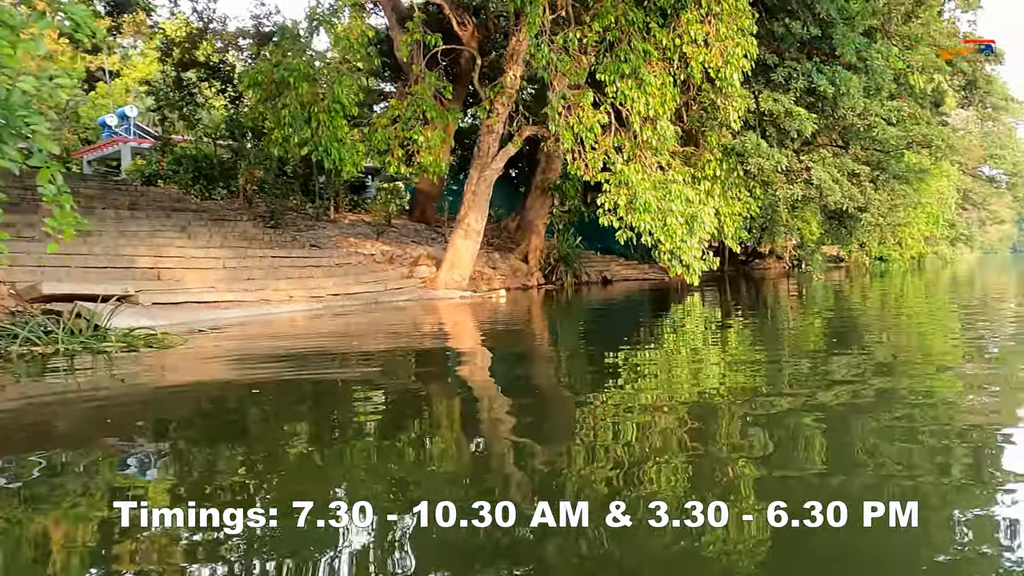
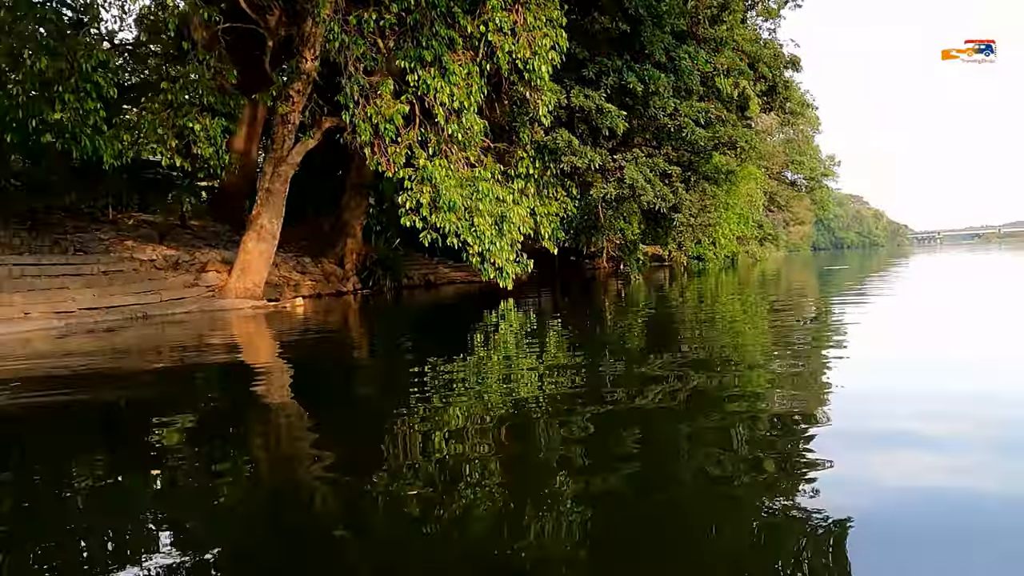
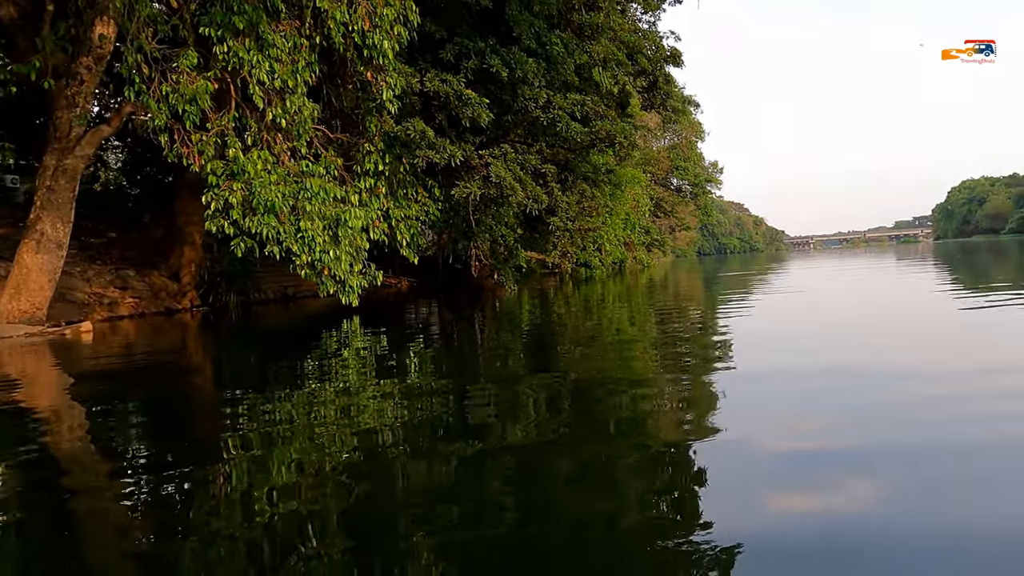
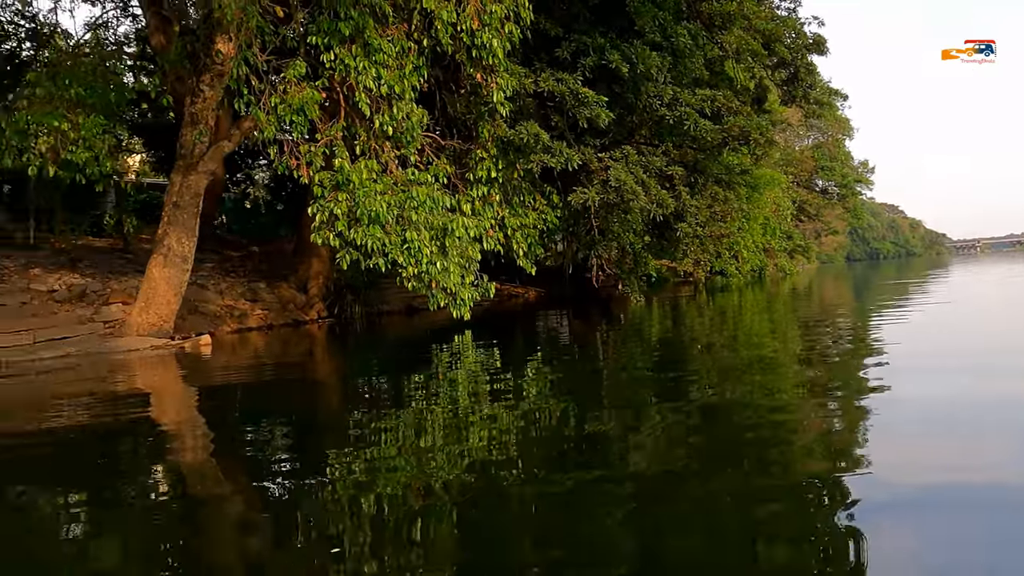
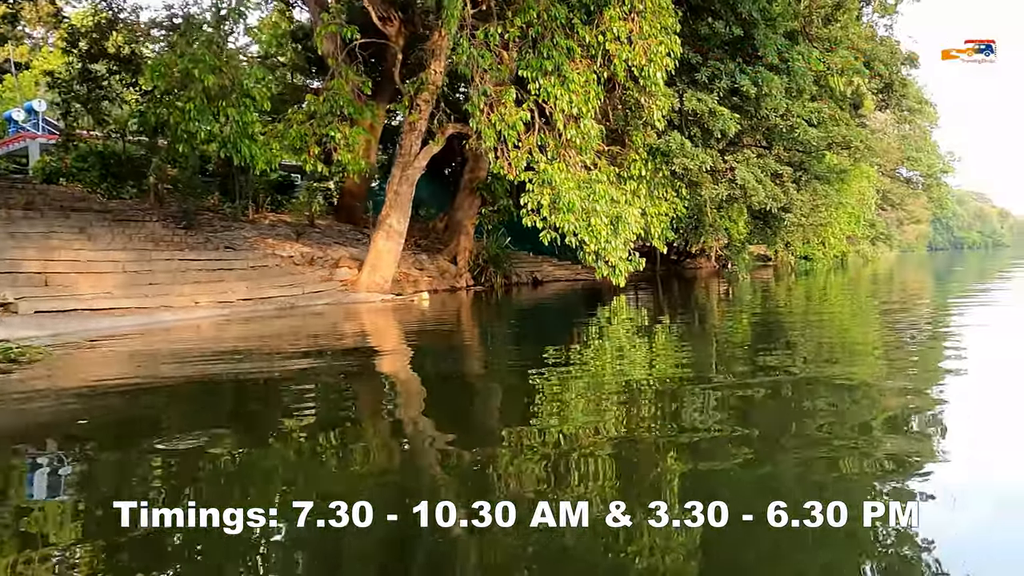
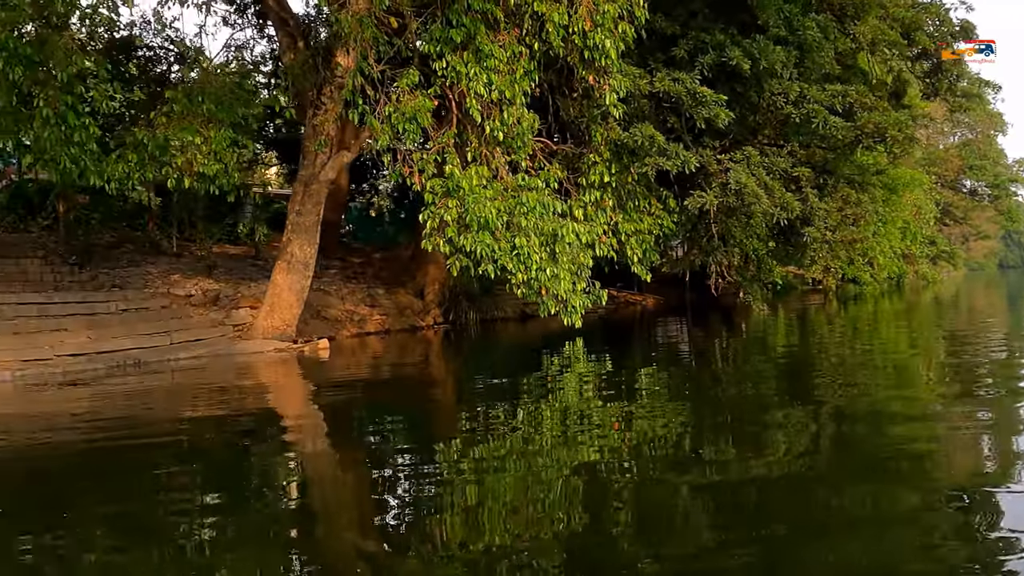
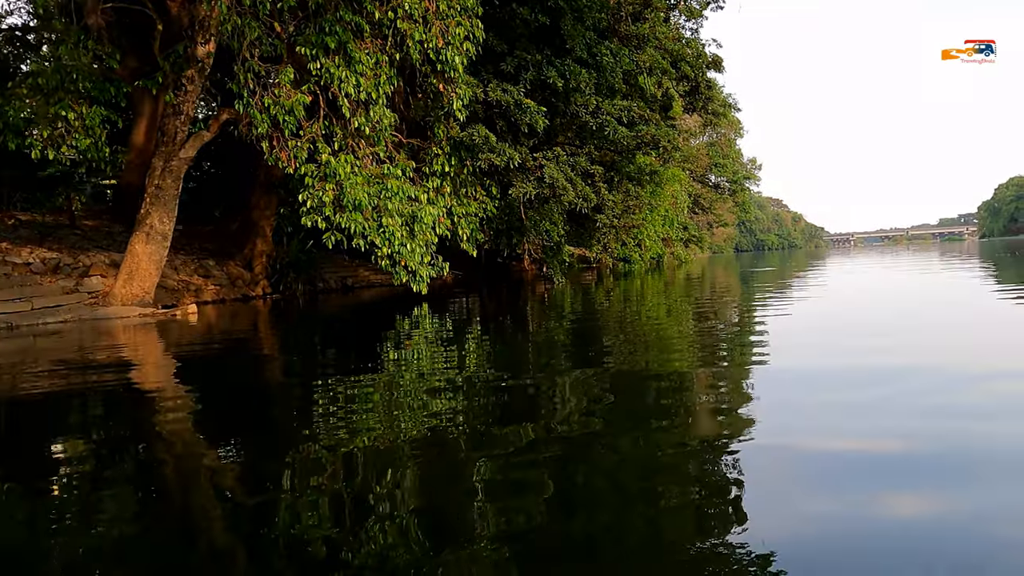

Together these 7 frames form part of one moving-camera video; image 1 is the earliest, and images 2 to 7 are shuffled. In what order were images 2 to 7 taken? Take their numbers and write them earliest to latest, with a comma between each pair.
5, 2, 7, 3, 4, 6
